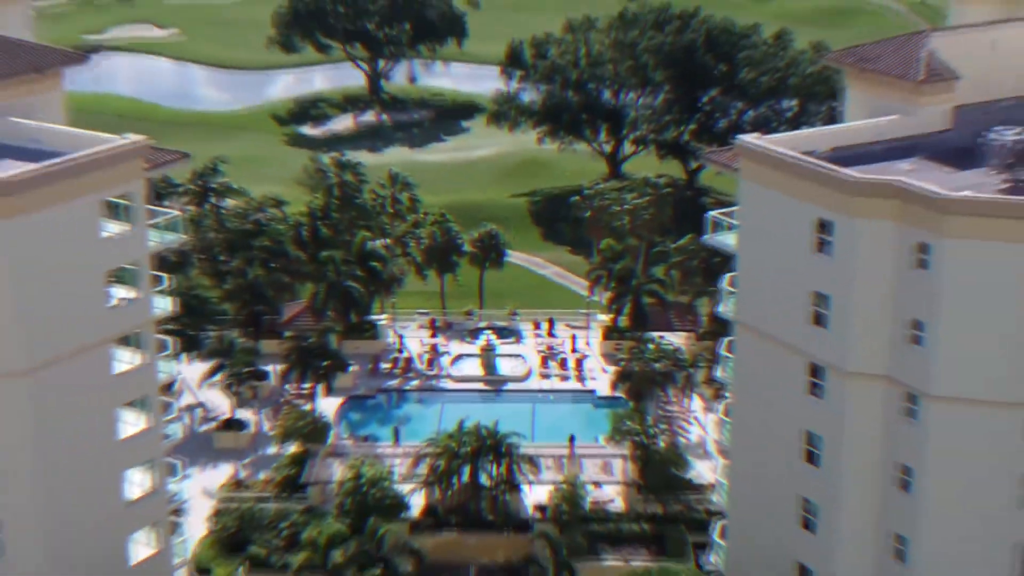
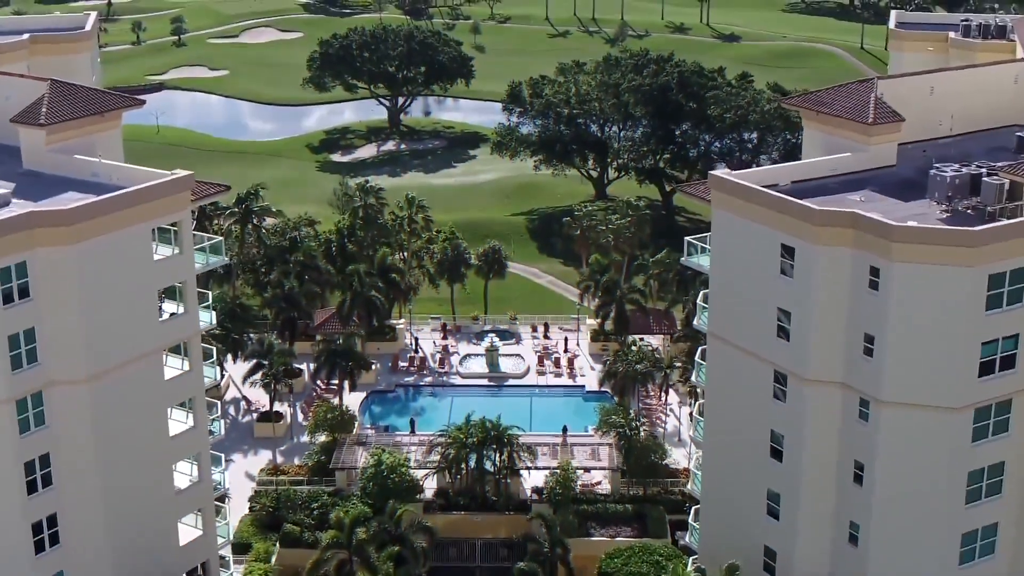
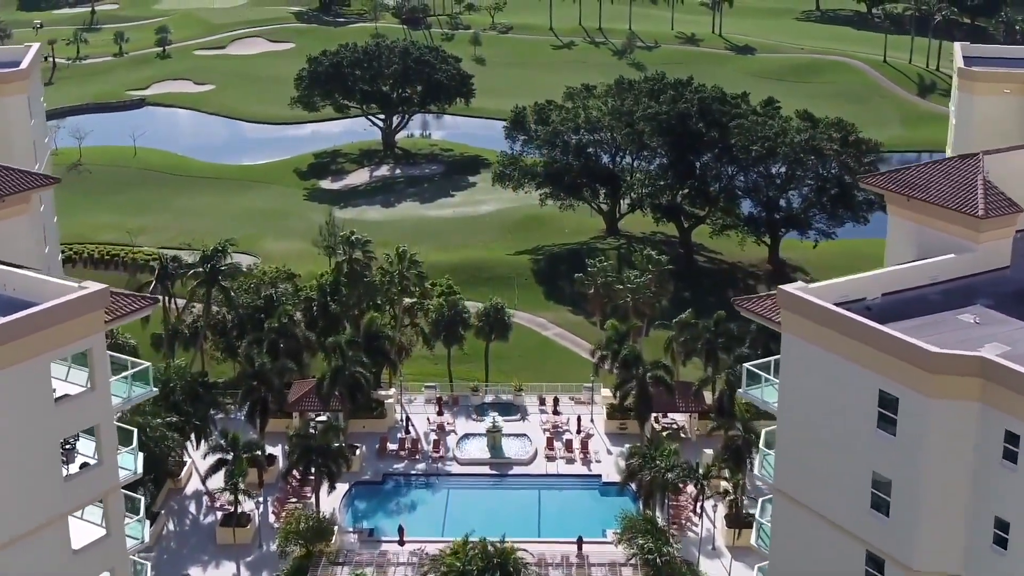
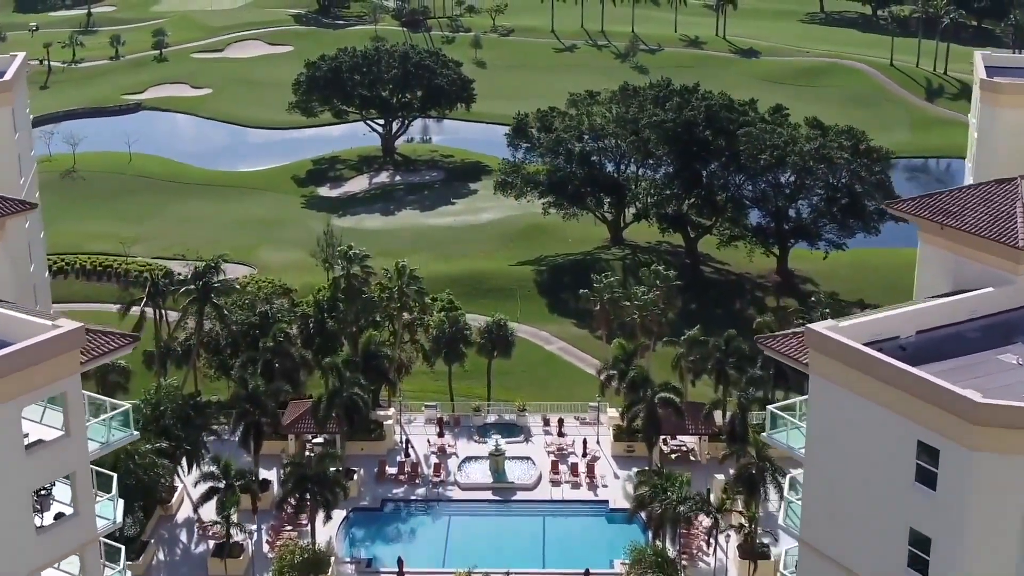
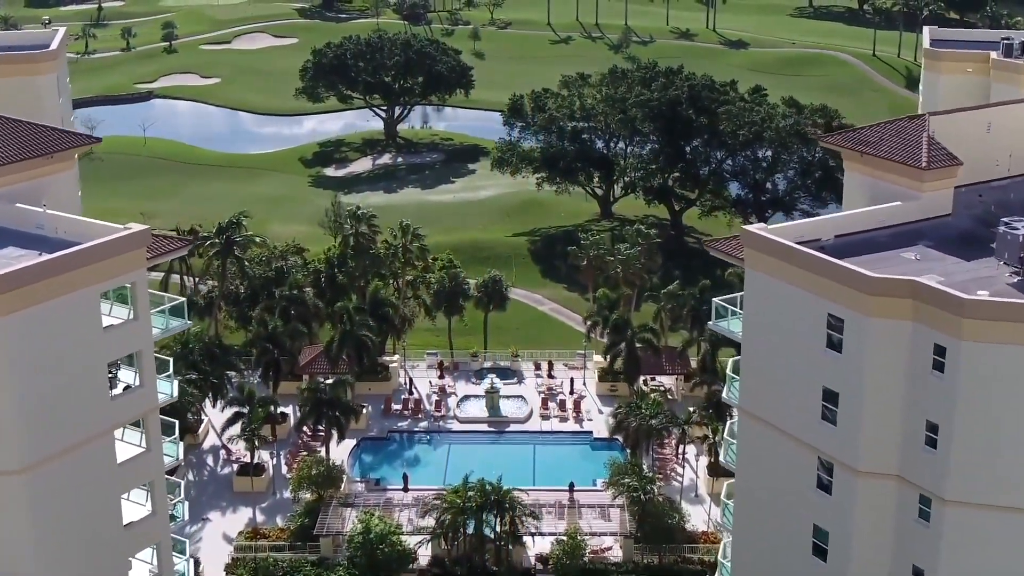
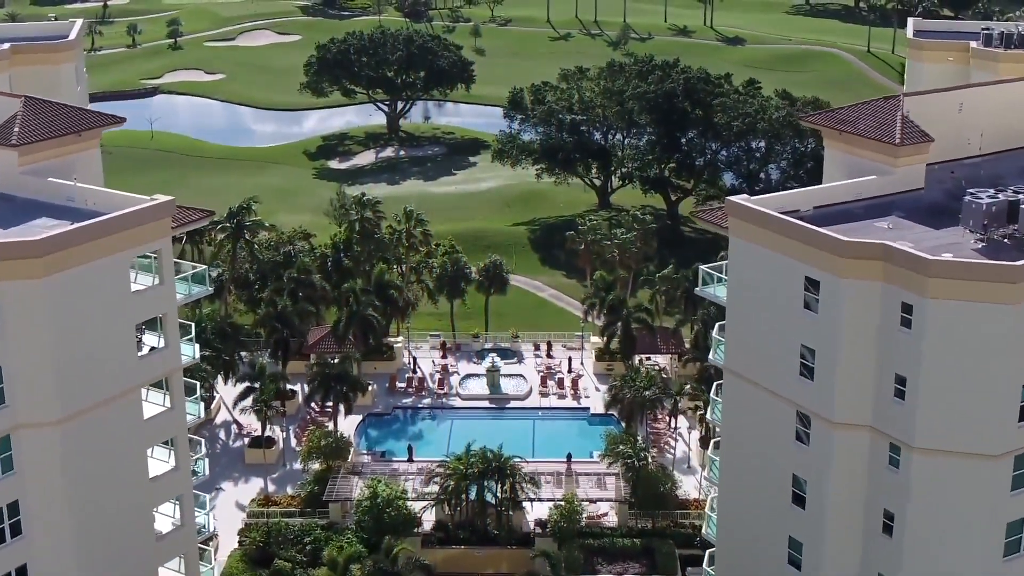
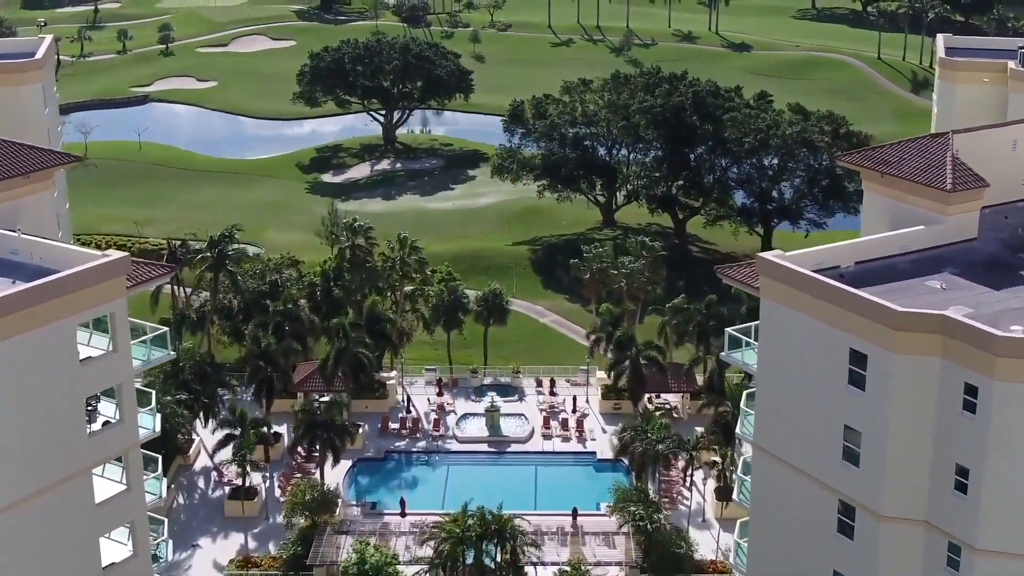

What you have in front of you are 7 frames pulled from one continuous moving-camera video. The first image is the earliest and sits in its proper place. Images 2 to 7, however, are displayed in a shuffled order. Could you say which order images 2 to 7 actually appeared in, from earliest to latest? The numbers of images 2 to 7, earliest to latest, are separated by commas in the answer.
2, 6, 5, 7, 3, 4
